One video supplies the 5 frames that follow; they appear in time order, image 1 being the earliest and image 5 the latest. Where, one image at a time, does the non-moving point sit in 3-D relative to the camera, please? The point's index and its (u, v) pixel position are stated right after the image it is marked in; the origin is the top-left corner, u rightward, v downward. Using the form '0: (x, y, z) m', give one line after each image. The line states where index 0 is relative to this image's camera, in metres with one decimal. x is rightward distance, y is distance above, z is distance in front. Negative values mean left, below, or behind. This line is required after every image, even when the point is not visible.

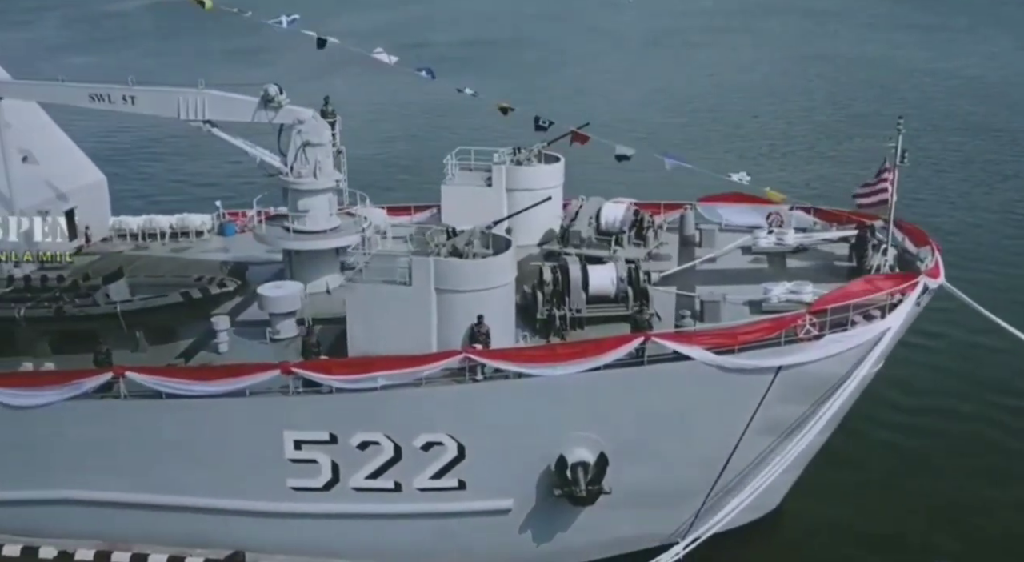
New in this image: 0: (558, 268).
0: (+0.6, +0.2, +11.5) m
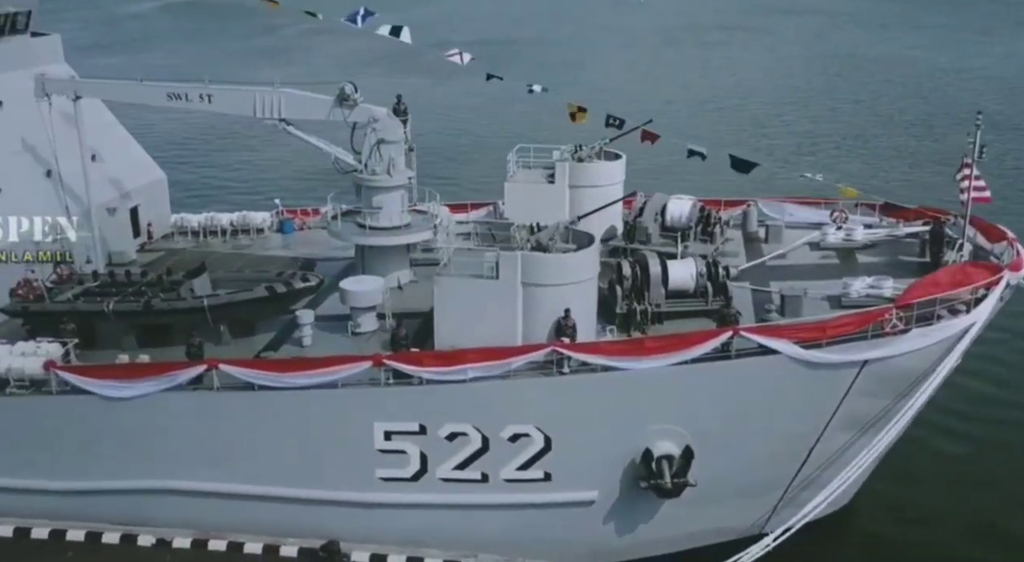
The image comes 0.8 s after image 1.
0: (+1.5, +0.2, +11.6) m
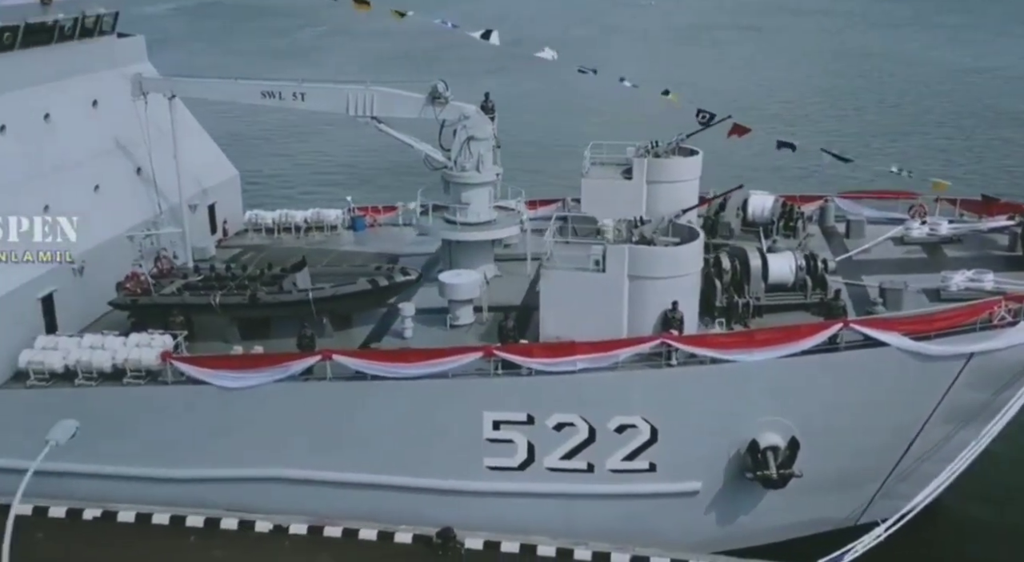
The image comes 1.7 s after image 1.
0: (+2.7, +0.3, +11.7) m
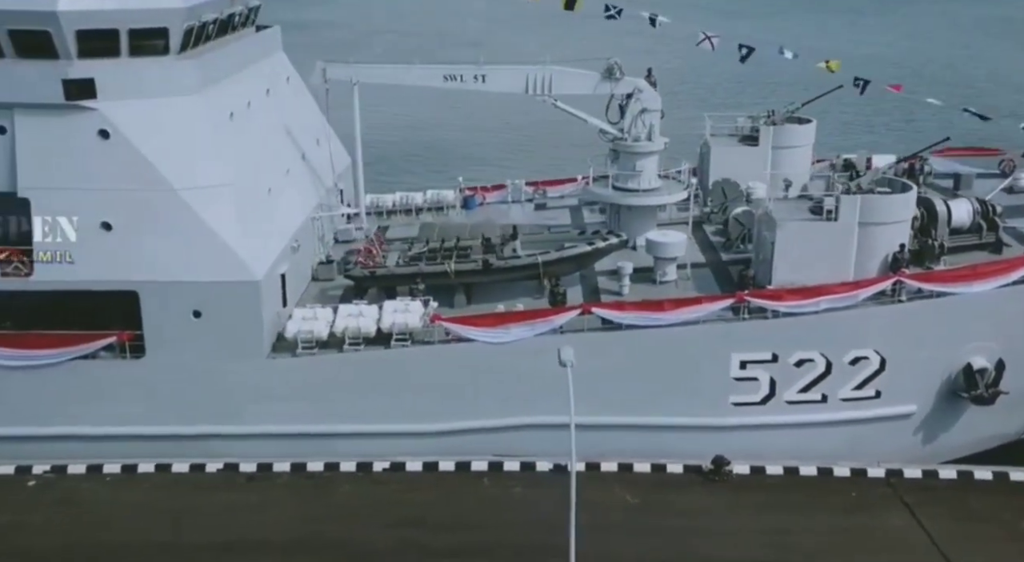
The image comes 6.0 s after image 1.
0: (+5.5, +1.0, +13.1) m
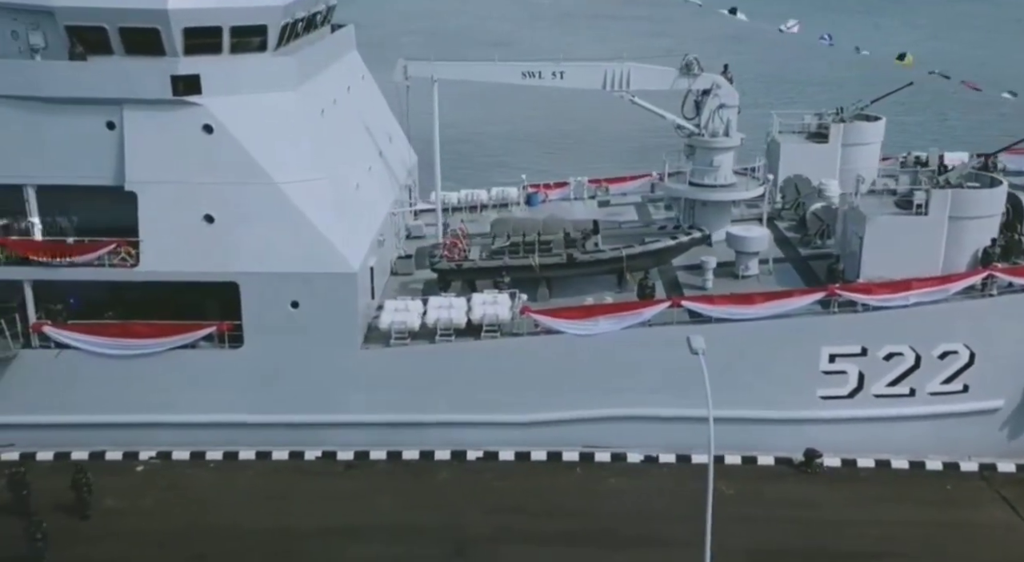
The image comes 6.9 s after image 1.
0: (+6.7, +1.1, +13.1) m
